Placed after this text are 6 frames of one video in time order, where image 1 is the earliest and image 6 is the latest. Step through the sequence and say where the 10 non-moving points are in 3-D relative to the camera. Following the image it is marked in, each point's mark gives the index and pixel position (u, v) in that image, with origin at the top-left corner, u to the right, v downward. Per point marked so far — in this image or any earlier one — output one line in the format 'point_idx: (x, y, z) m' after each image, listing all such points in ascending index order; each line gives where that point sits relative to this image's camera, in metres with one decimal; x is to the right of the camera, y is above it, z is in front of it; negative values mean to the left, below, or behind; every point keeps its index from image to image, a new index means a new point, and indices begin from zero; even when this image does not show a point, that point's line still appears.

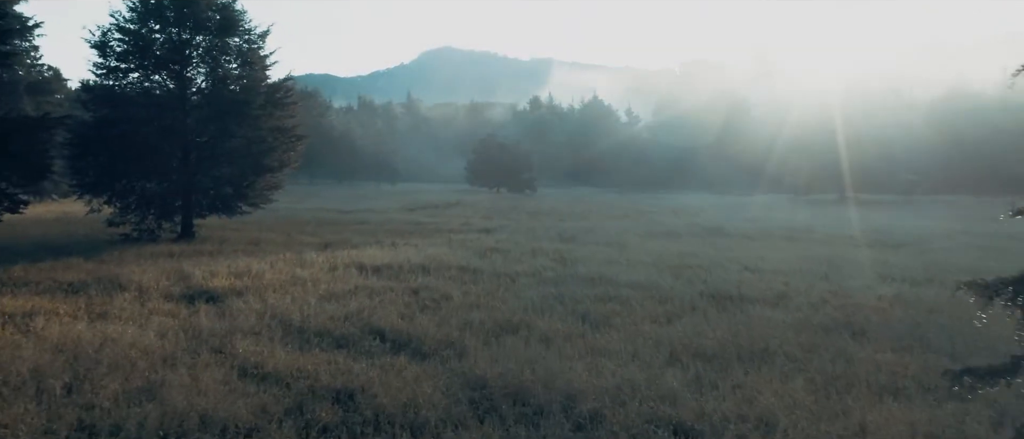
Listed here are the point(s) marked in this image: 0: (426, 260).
0: (-1.8, -0.8, +19.1) m
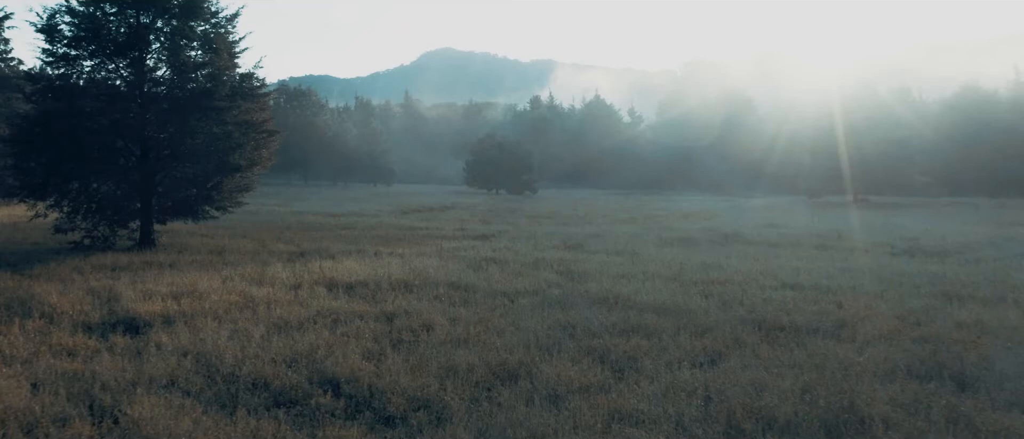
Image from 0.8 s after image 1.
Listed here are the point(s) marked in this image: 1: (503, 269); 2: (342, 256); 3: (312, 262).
0: (-1.8, -1.0, +16.3) m
1: (-0.2, -1.0, +18.3) m
2: (-3.7, -0.8, +20.0) m
3: (-4.0, -0.8, +18.3) m
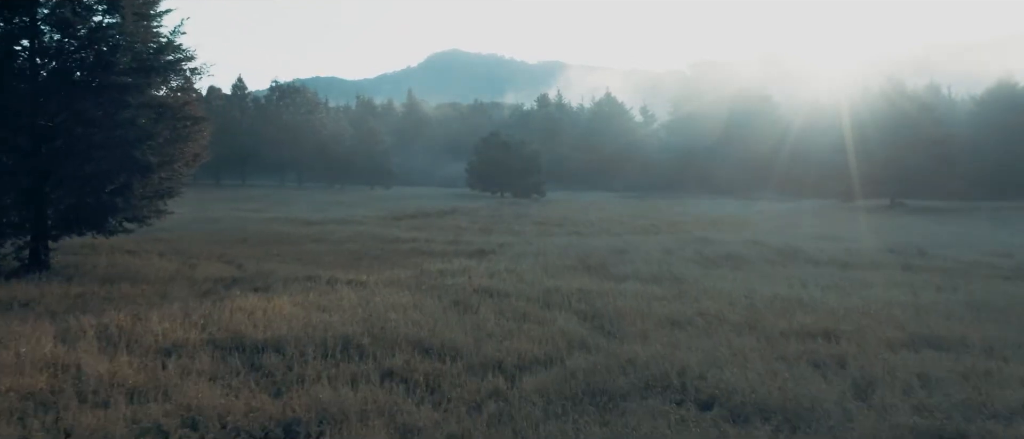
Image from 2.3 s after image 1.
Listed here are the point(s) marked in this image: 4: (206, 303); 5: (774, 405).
0: (-1.8, -1.2, +10.9) m
1: (-0.2, -1.2, +12.9) m
2: (-3.7, -1.1, +14.6) m
3: (-4.0, -1.1, +12.9) m
4: (-4.2, -1.1, +12.5) m
5: (+2.1, -1.5, +7.5) m
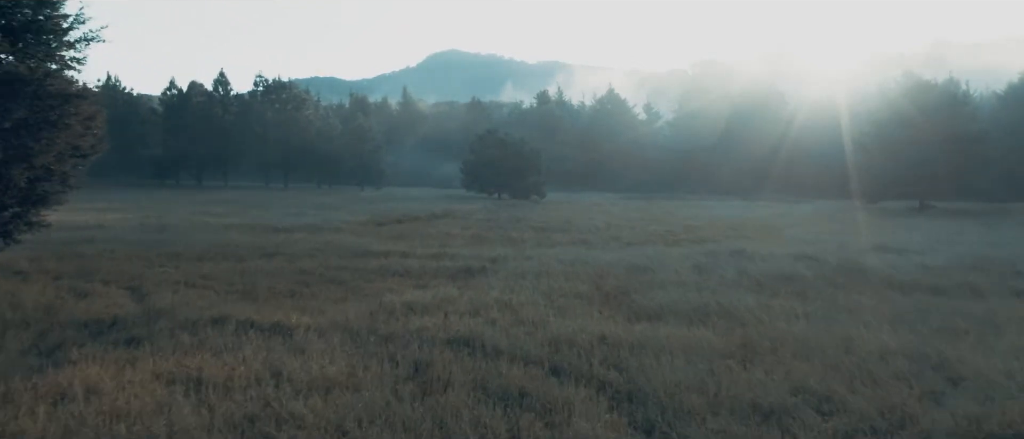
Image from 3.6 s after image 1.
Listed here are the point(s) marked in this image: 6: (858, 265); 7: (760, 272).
0: (-1.9, -1.4, +6.4) m
1: (-0.3, -1.4, +8.3) m
2: (-3.8, -1.3, +10.1) m
3: (-4.1, -1.3, +8.4) m
4: (-4.3, -1.3, +8.0) m
5: (+2.0, -1.7, +3.0) m
6: (+7.1, -1.0, +18.8) m
7: (+4.6, -1.0, +17.2) m
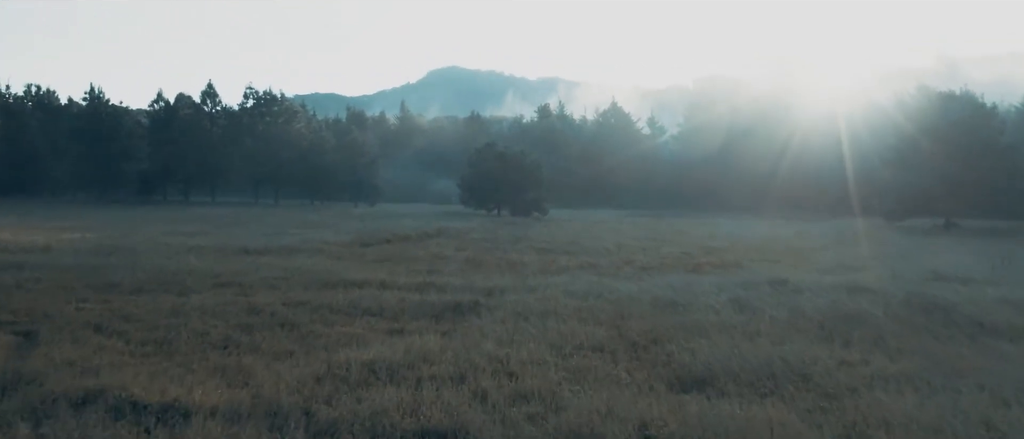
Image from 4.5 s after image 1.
0: (-1.9, -1.6, +3.1) m
1: (-0.3, -1.7, +5.1) m
2: (-3.8, -1.5, +6.8) m
3: (-4.1, -1.5, +5.2) m
4: (-4.3, -1.6, +4.7) m
5: (+2.0, -1.8, -0.3) m
6: (+7.0, -1.4, +15.6) m
7: (+4.6, -1.4, +14.0) m
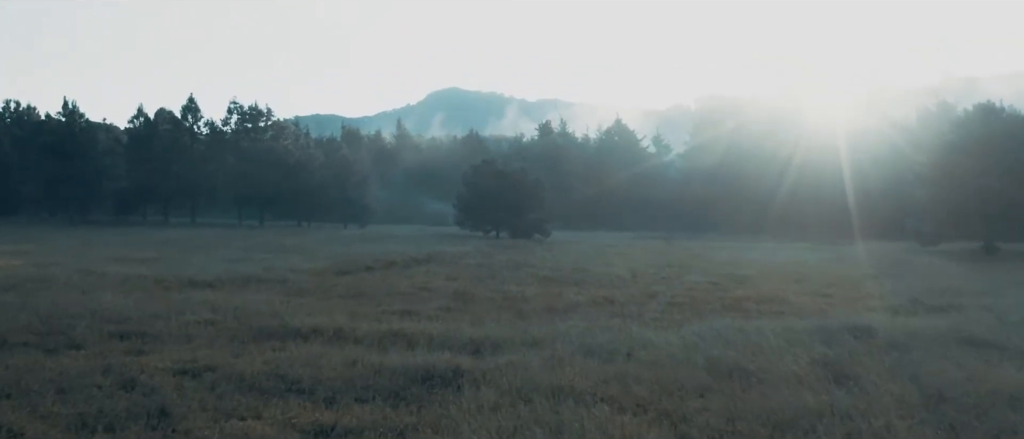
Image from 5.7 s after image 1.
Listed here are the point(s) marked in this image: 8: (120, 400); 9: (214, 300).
0: (-1.9, -1.7, -1.2) m
1: (-0.3, -1.8, +0.7) m
2: (-3.8, -1.7, +2.4) m
3: (-4.1, -1.7, +0.8) m
4: (-4.3, -1.7, +0.3) m
5: (+1.9, -1.8, -4.7) m
6: (+7.0, -1.7, +11.2) m
7: (+4.6, -1.7, +9.6) m
8: (-3.5, -1.7, +8.3) m
9: (-5.6, -1.6, +17.2) m
